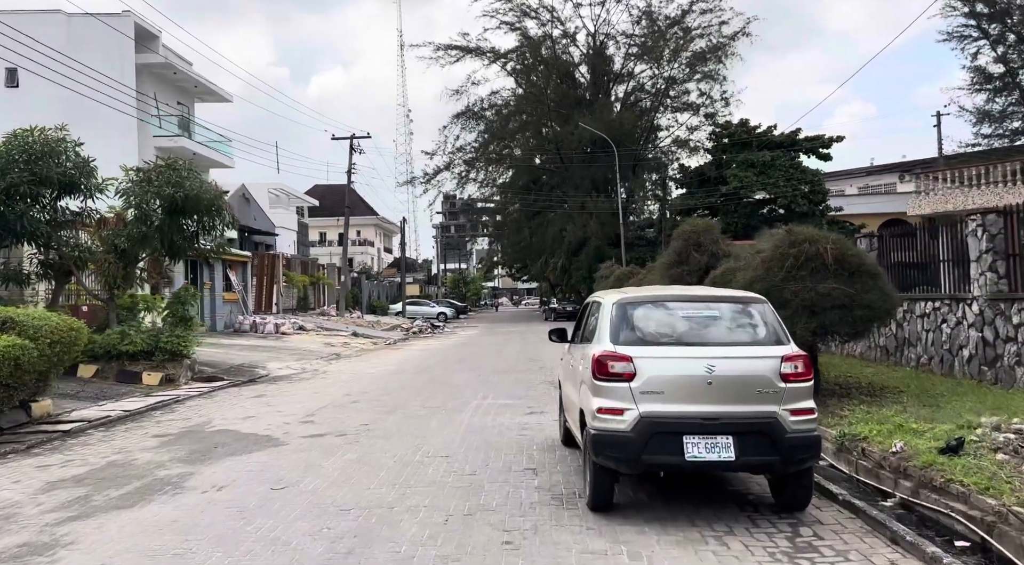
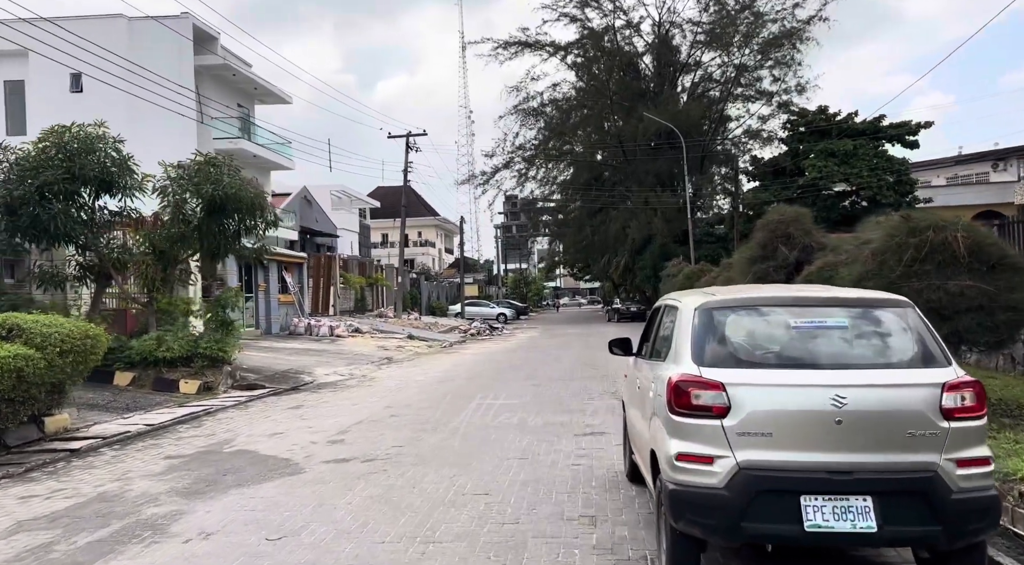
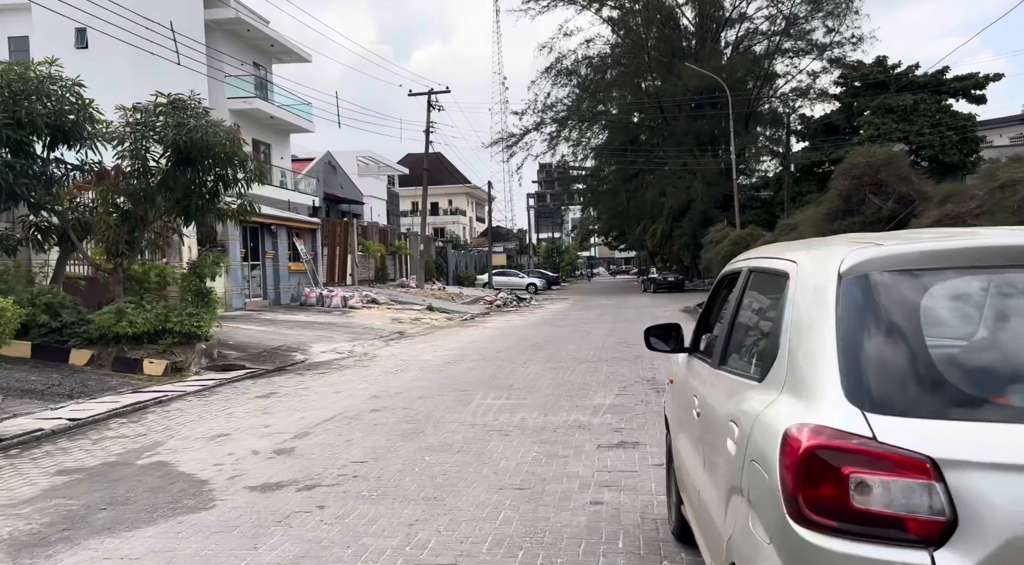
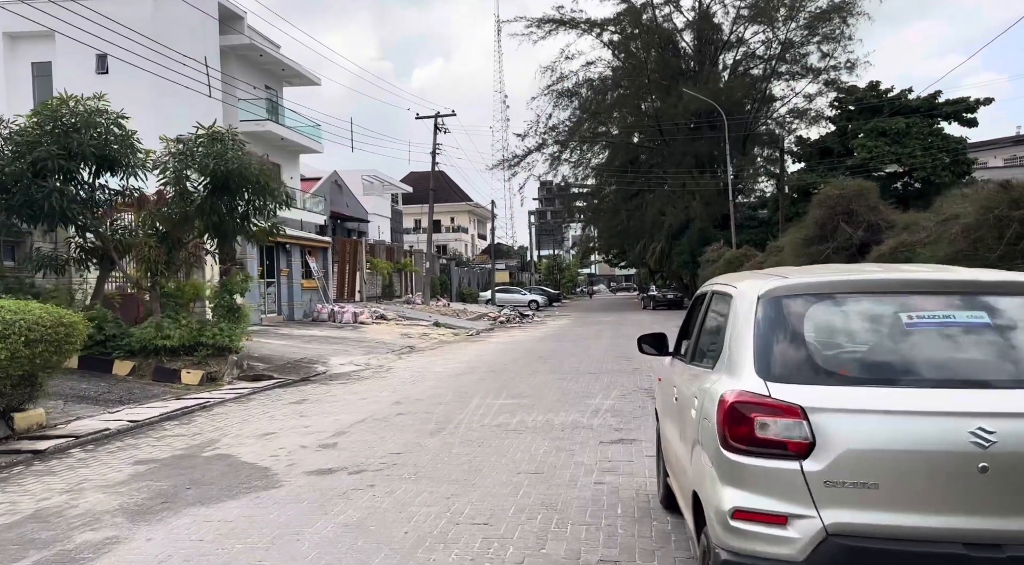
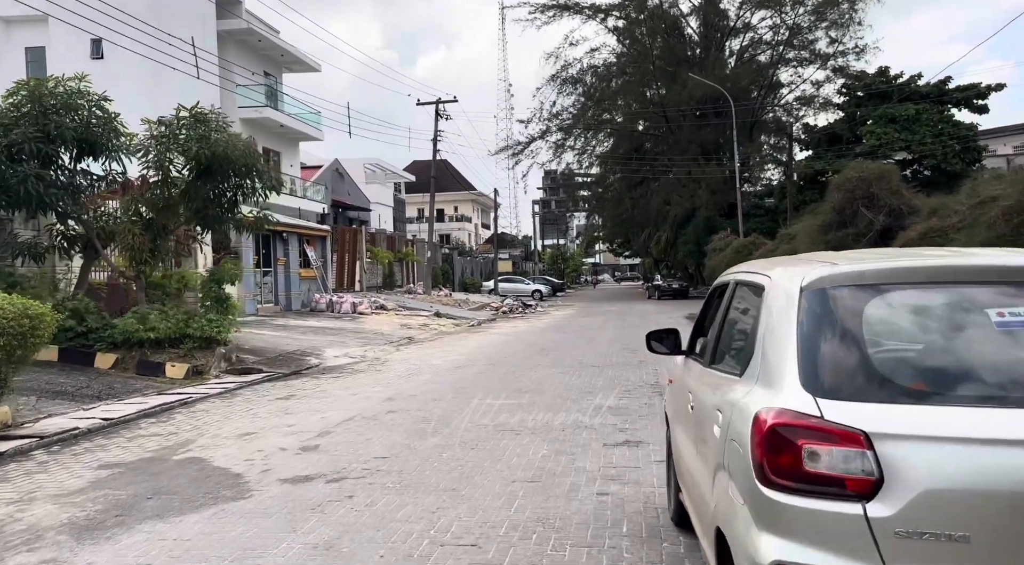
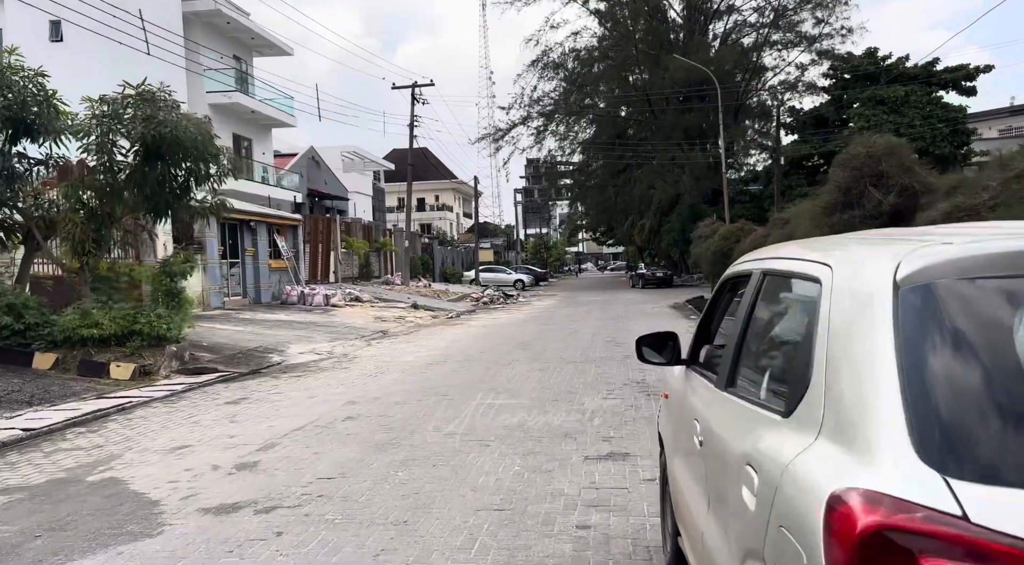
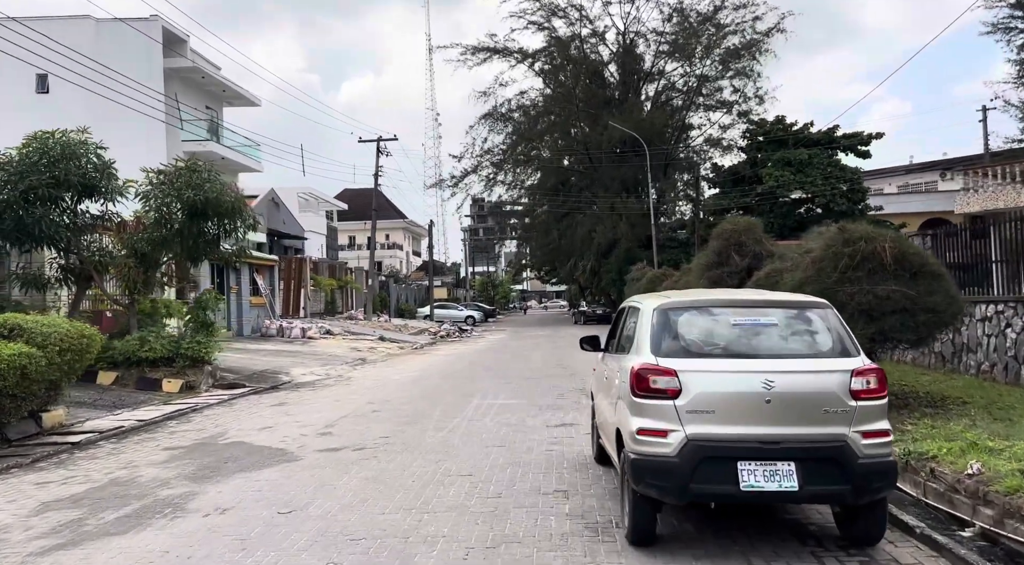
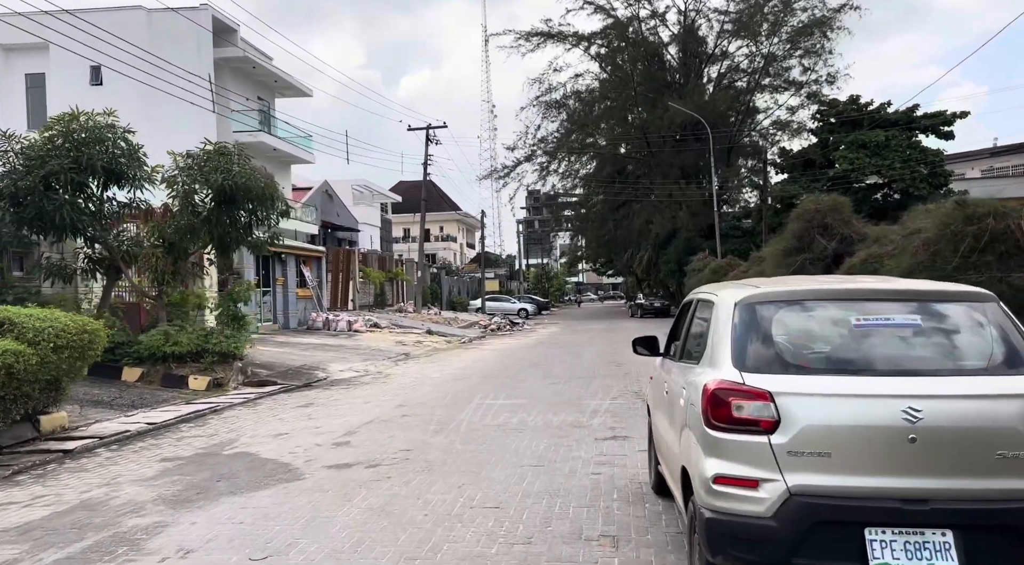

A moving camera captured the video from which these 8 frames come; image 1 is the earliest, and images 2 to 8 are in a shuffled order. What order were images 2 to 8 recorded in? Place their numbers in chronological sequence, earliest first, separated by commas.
7, 2, 8, 4, 5, 3, 6
